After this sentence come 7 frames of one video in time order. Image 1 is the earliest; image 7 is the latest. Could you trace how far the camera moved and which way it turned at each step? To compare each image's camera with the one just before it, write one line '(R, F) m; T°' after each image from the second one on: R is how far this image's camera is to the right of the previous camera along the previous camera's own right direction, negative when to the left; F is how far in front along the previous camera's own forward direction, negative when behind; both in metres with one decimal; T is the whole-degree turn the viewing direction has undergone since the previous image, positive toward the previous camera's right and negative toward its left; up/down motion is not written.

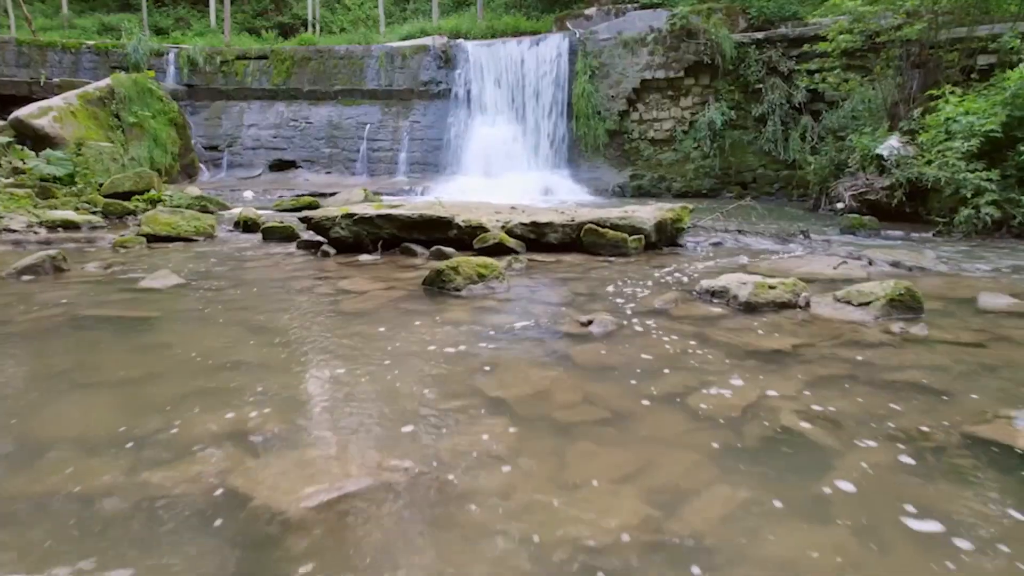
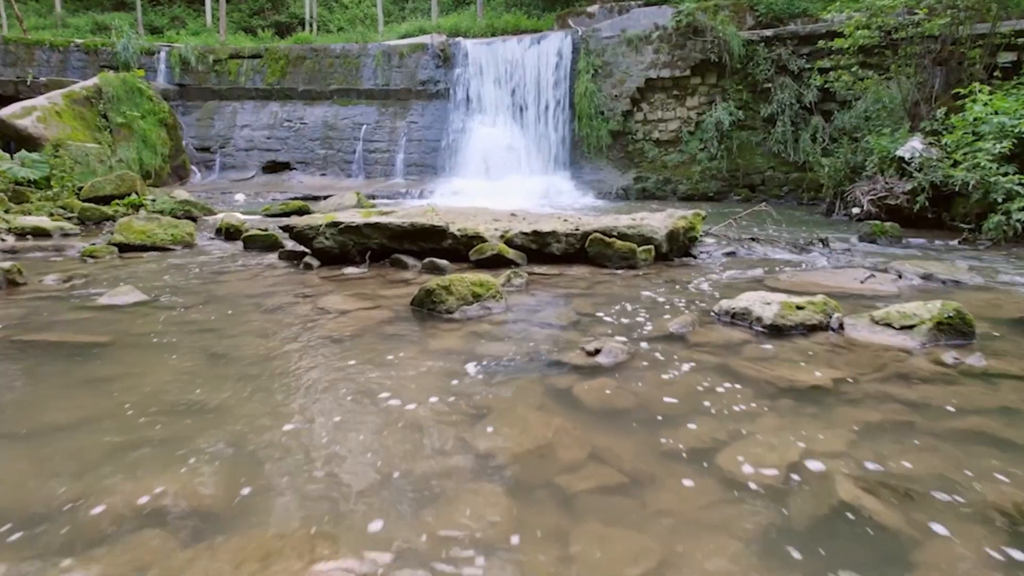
(0.0, +0.4) m; 0°
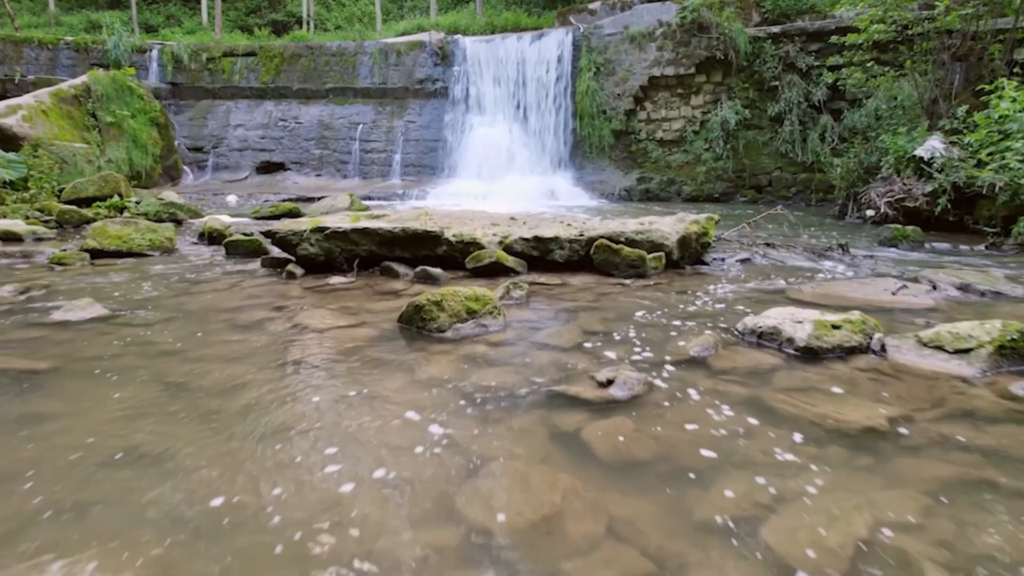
(0.0, +0.3) m; 0°
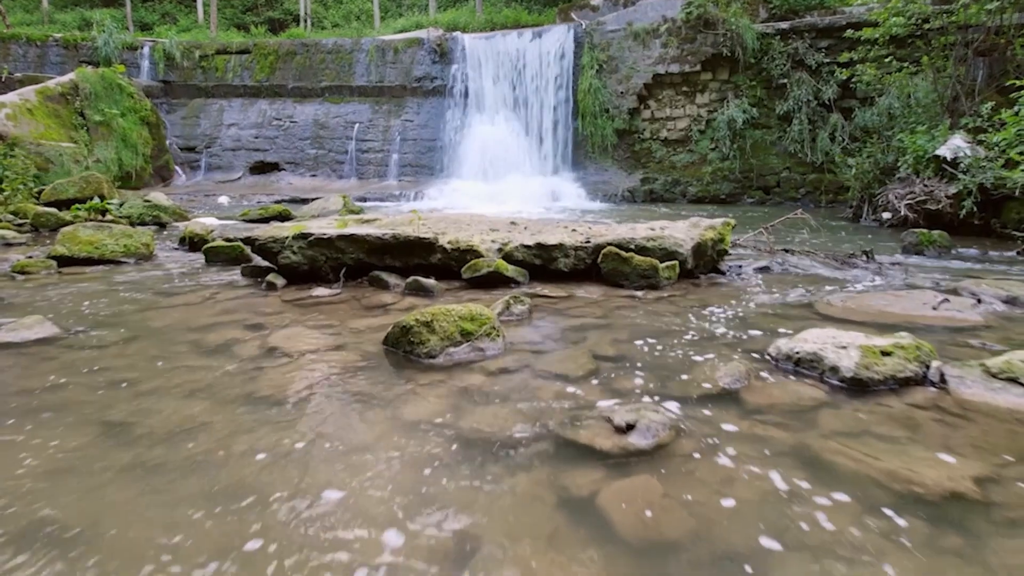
(0.0, +0.4) m; 0°
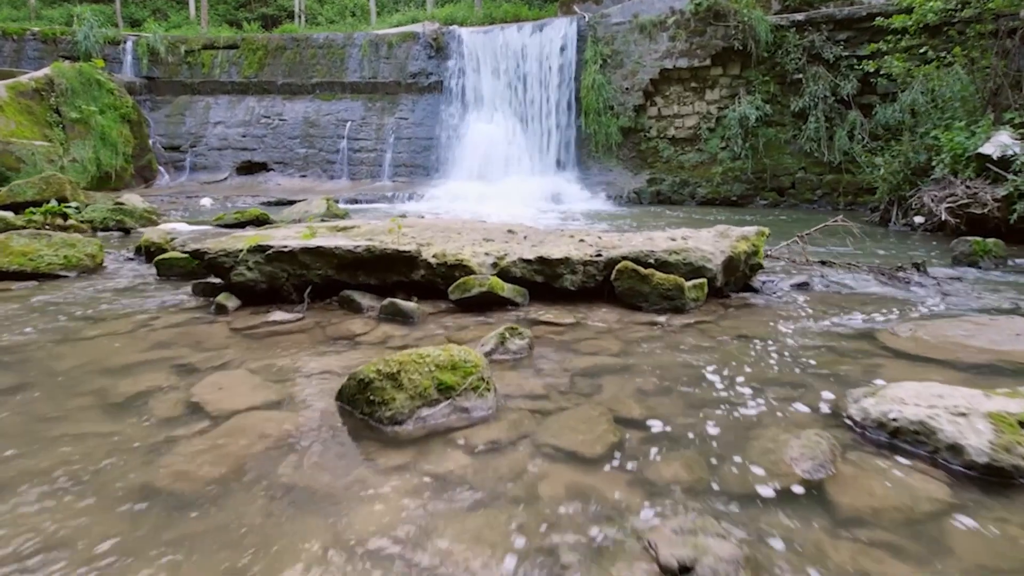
(0.0, +0.6) m; 0°
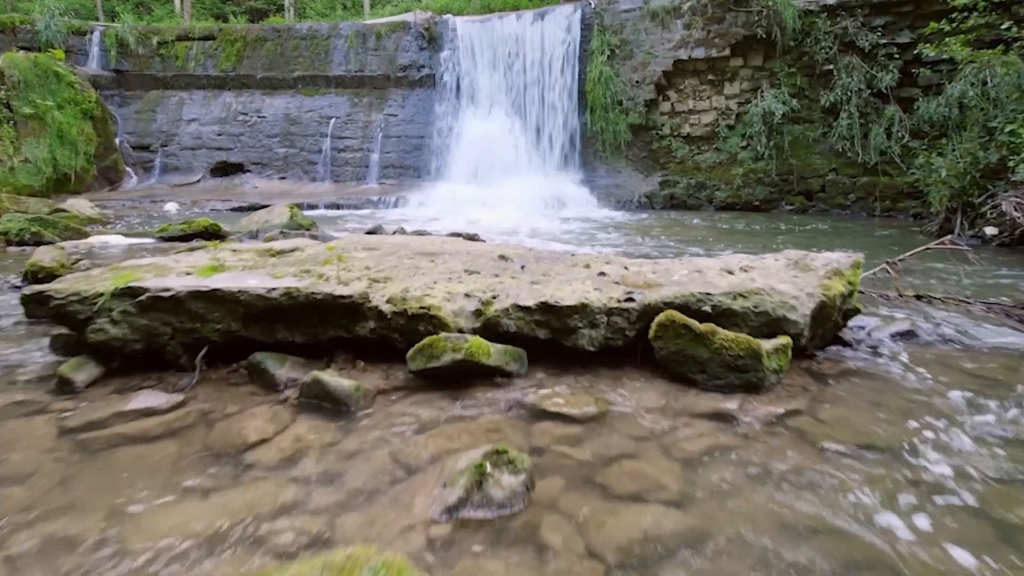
(0.0, +1.1) m; 0°
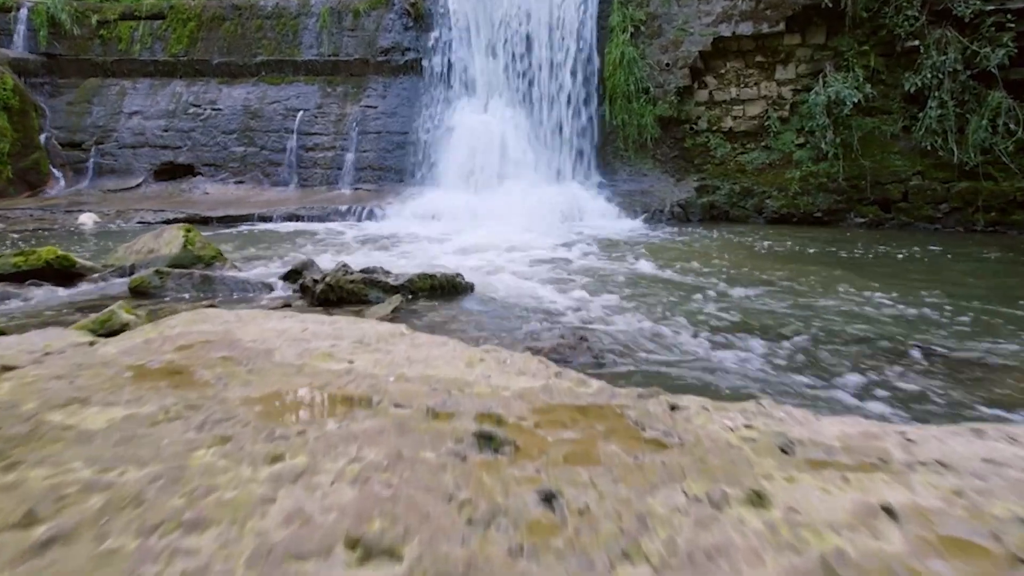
(0.0, +2.0) m; 0°
